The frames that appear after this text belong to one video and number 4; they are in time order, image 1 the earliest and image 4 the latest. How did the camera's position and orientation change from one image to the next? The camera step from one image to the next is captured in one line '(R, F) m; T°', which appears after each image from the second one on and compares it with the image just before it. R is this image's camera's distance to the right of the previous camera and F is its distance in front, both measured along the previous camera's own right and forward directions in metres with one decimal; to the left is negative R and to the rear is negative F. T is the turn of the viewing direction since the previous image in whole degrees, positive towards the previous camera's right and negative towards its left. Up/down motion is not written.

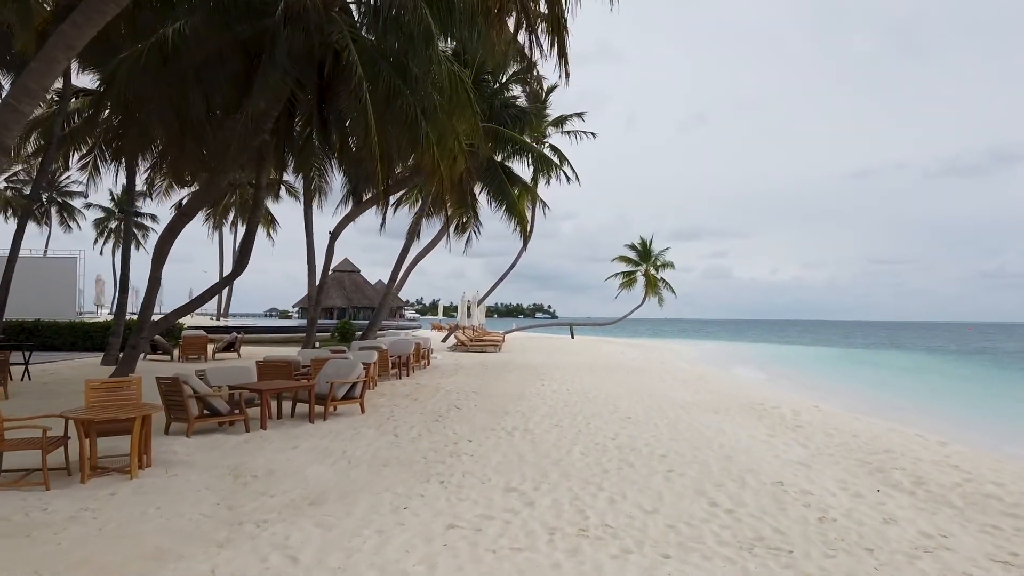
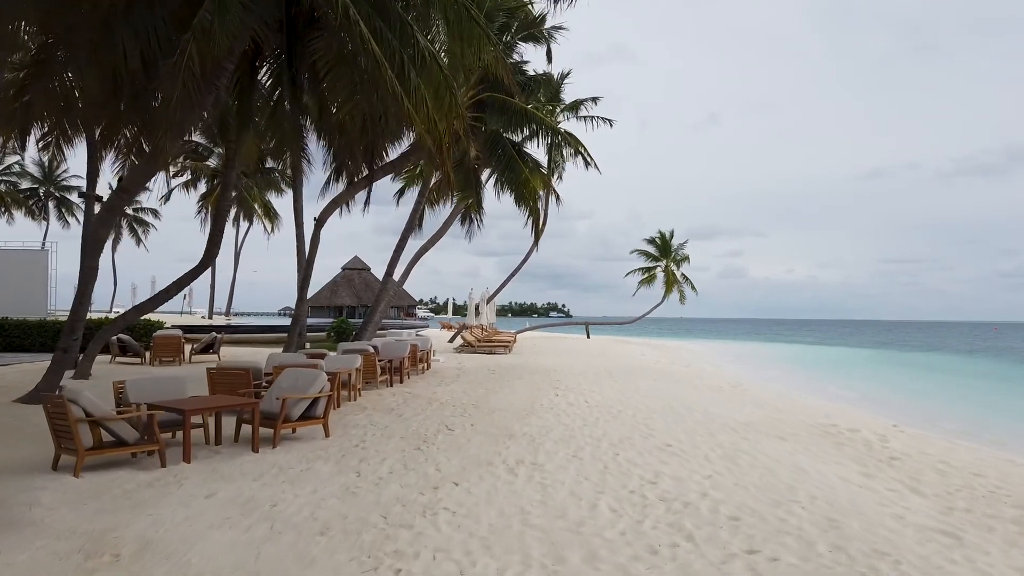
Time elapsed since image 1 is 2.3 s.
(+0.1, +1.6) m; -1°
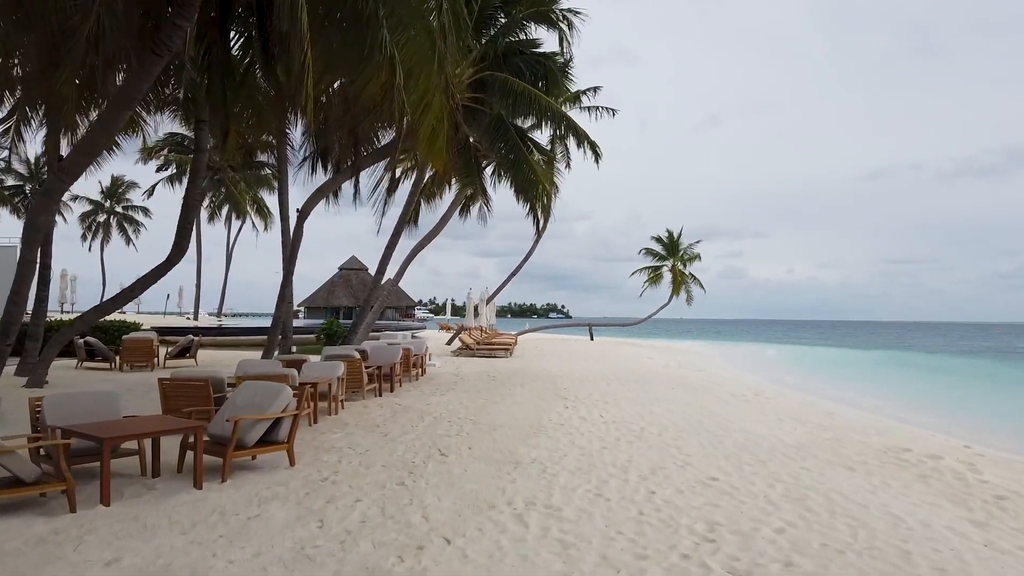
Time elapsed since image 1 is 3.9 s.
(0.0, +1.1) m; 0°
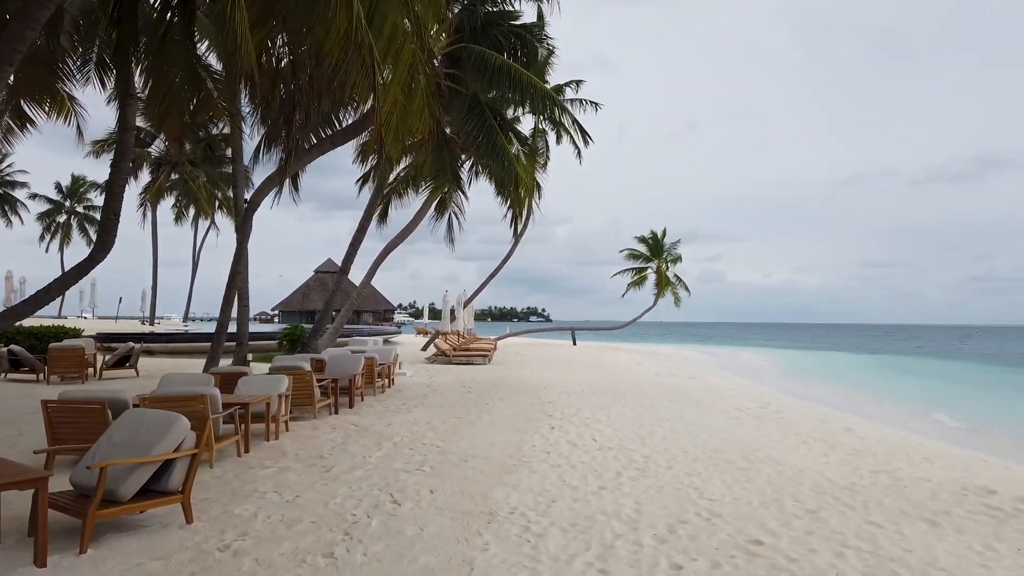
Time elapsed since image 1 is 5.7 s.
(0.0, +1.2) m; +1°
